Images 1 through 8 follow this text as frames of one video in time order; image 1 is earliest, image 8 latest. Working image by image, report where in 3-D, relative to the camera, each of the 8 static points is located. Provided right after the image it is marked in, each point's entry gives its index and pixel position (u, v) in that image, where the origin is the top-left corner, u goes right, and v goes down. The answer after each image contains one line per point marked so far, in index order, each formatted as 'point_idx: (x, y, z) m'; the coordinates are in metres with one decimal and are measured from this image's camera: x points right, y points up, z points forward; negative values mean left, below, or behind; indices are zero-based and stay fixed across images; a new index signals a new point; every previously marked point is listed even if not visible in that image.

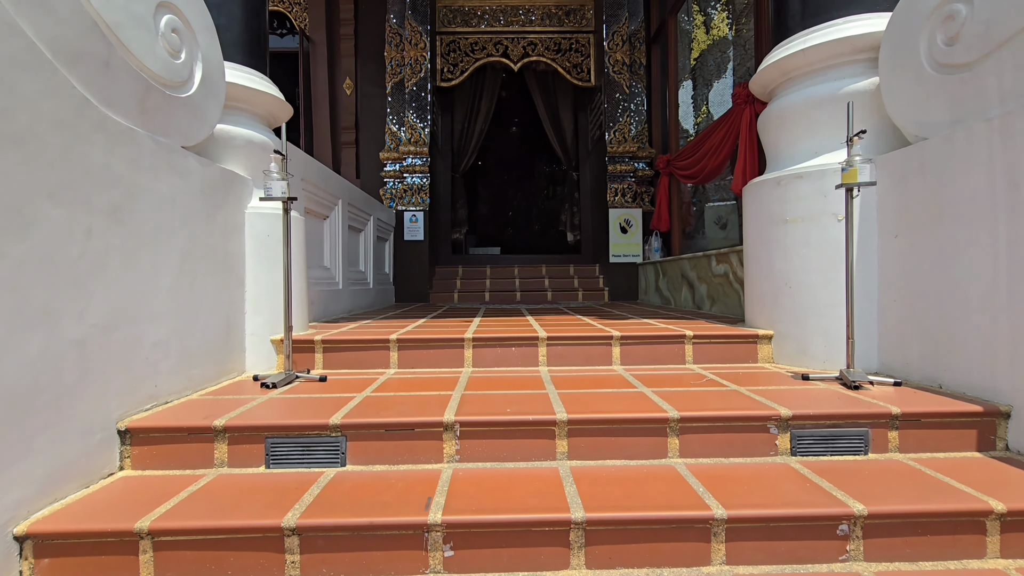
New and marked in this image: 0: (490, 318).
0: (-0.1, -0.2, +3.0) m
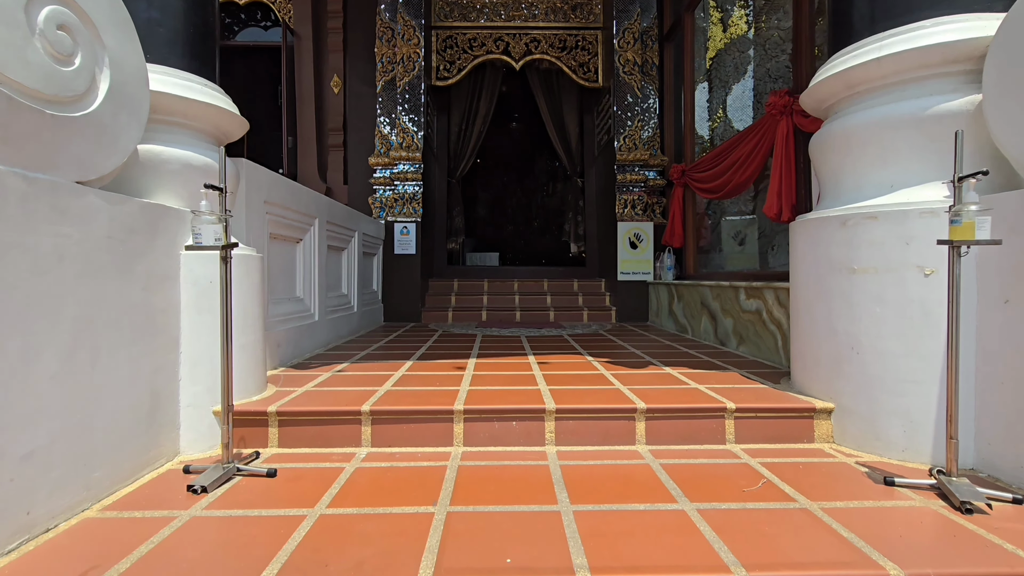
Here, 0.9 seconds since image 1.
0: (-0.1, -0.4, +2.6) m
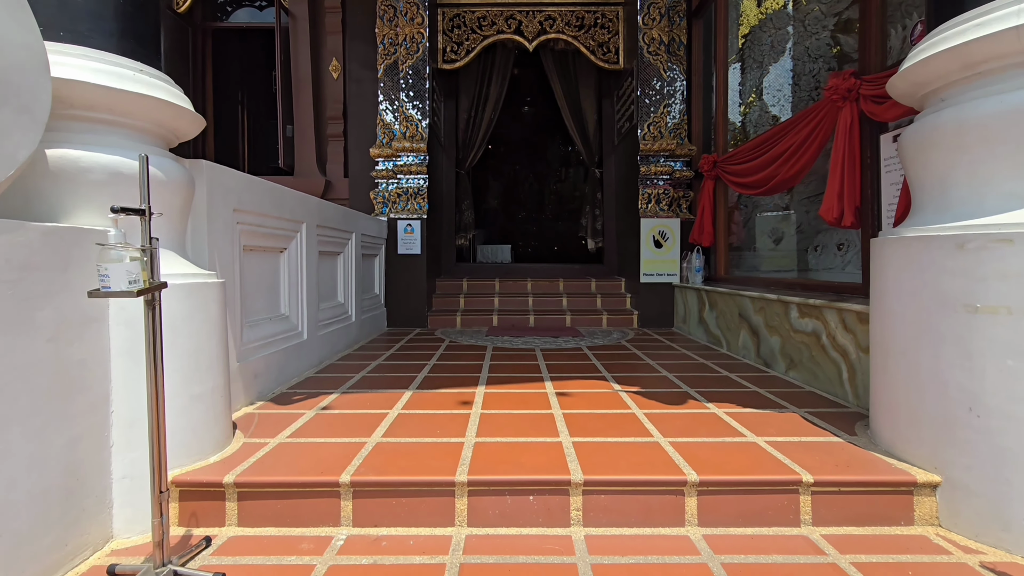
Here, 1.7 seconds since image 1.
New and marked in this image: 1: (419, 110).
0: (-0.1, -0.4, +2.2) m
1: (-0.8, +1.5, +4.3) m
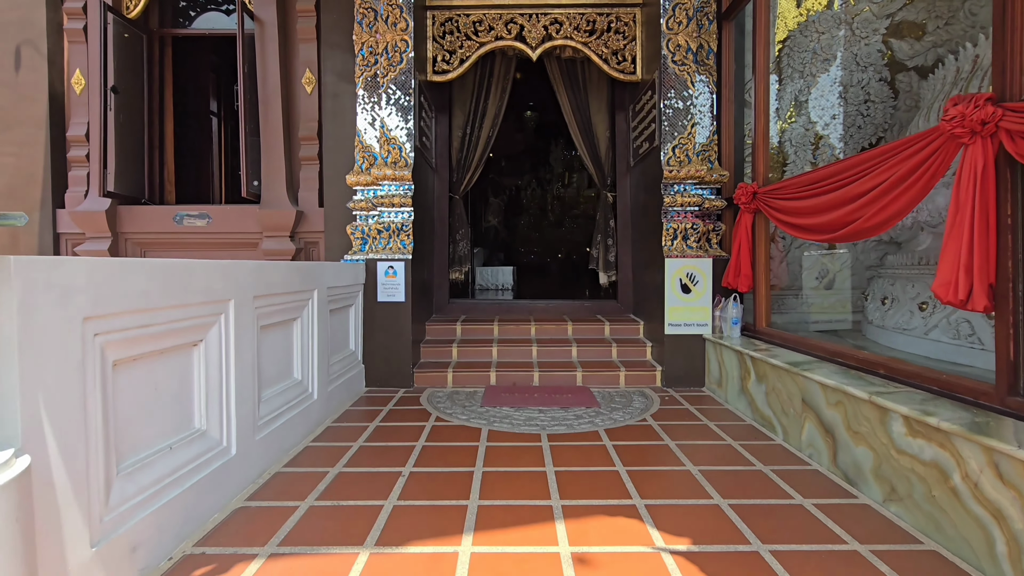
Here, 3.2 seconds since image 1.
0: (-0.1, -0.8, +1.6) m
1: (-0.8, +1.1, +3.7) m
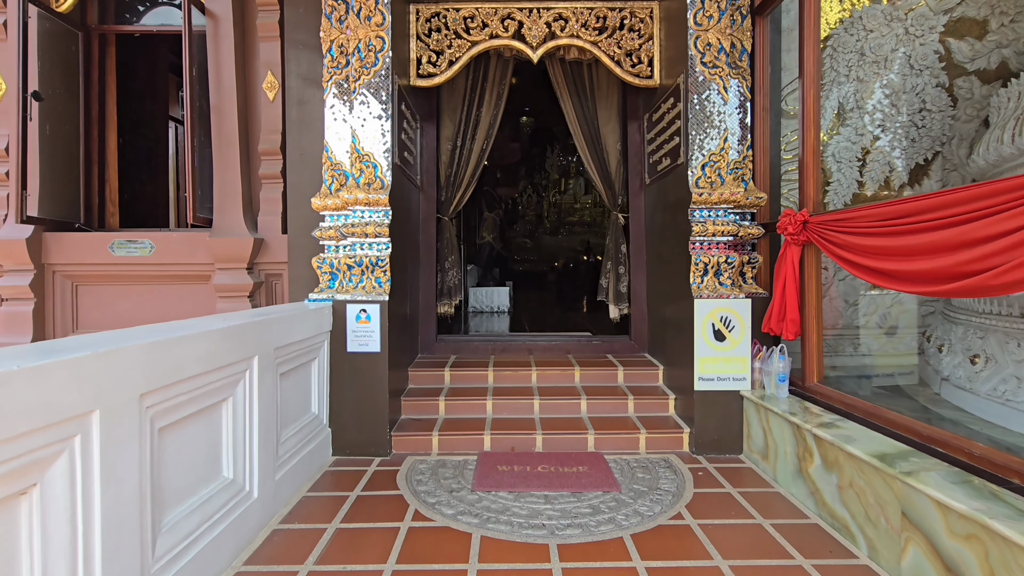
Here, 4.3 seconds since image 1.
0: (-0.1, -1.0, +1.0) m
1: (-0.8, +0.8, +3.1) m
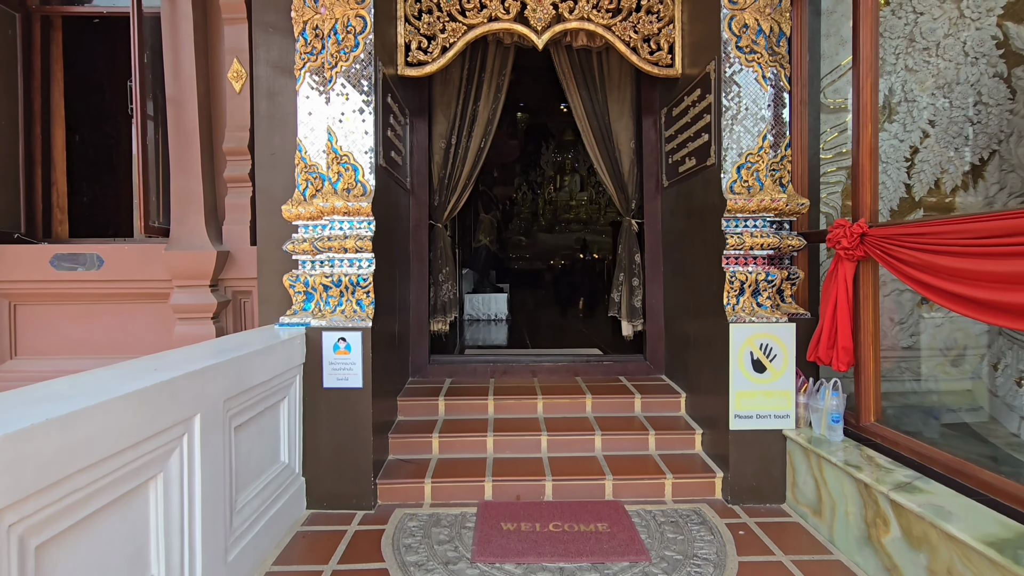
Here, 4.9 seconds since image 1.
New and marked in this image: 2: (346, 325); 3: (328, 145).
0: (0.0, -1.2, +0.6) m
1: (-0.8, +0.7, +2.6) m
2: (-0.8, -0.2, +2.5) m
3: (-0.9, +0.7, +2.6) m
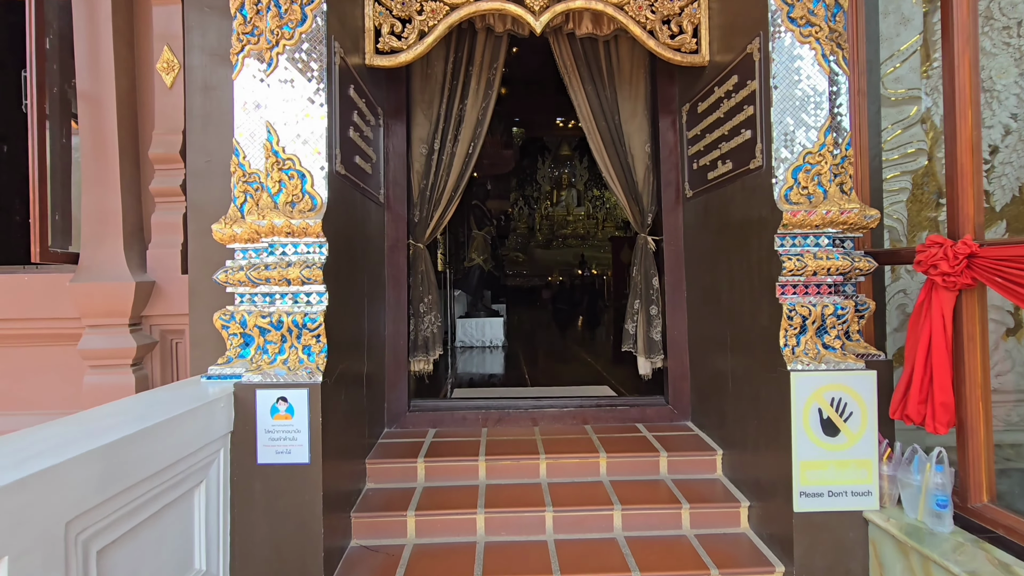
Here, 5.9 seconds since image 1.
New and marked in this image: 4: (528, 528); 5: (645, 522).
0: (0.0, -1.3, -0.1) m
1: (-0.8, +0.6, +2.0) m
2: (-0.8, -0.3, +1.9) m
3: (-0.9, +0.6, +2.0) m
4: (+0.1, -1.0, +2.2) m
5: (+0.6, -1.0, +2.2) m
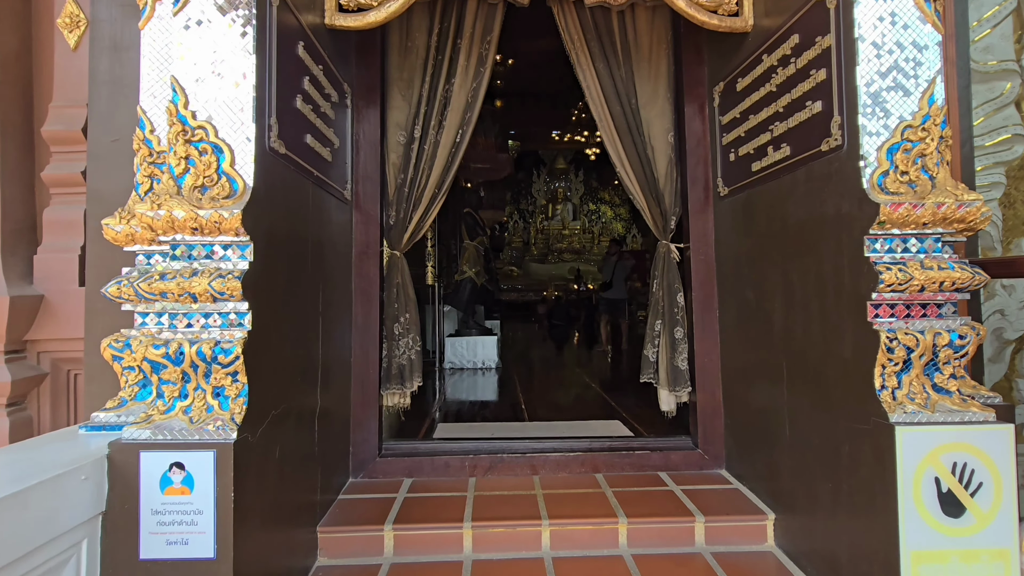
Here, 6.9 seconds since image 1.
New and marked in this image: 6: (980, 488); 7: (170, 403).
0: (0.0, -1.3, -0.6) m
1: (-0.8, +0.5, +1.5) m
2: (-0.8, -0.4, +1.3) m
3: (-1.0, +0.5, +1.5) m
4: (+0.1, -1.1, +1.7) m
5: (+0.6, -1.1, +1.7) m
6: (+1.3, -0.5, +1.4) m
7: (-0.9, -0.3, +1.4) m
